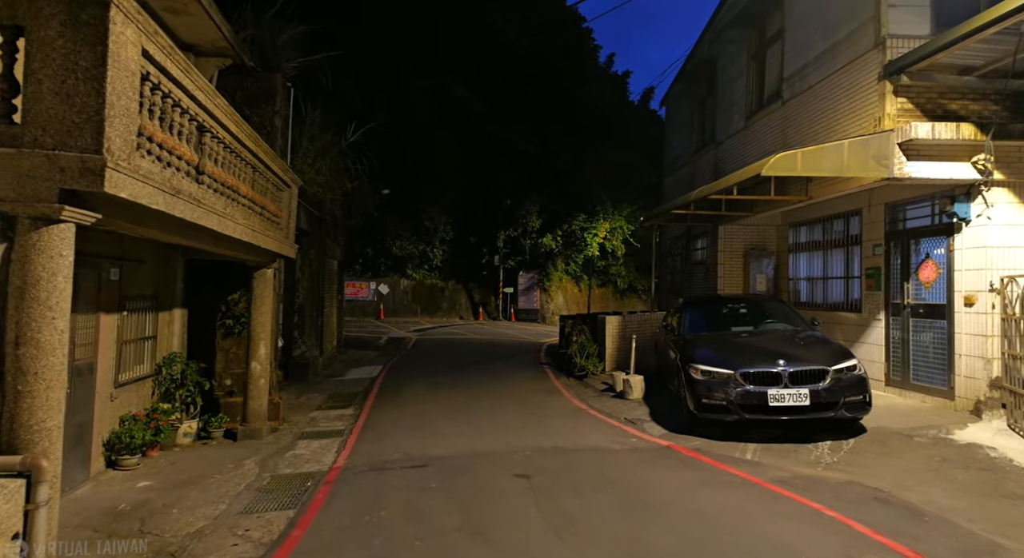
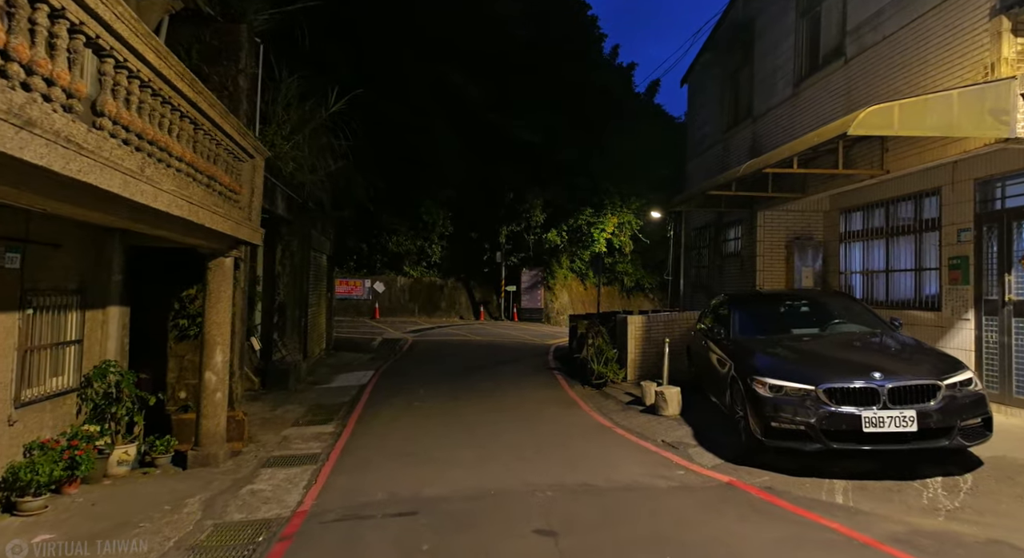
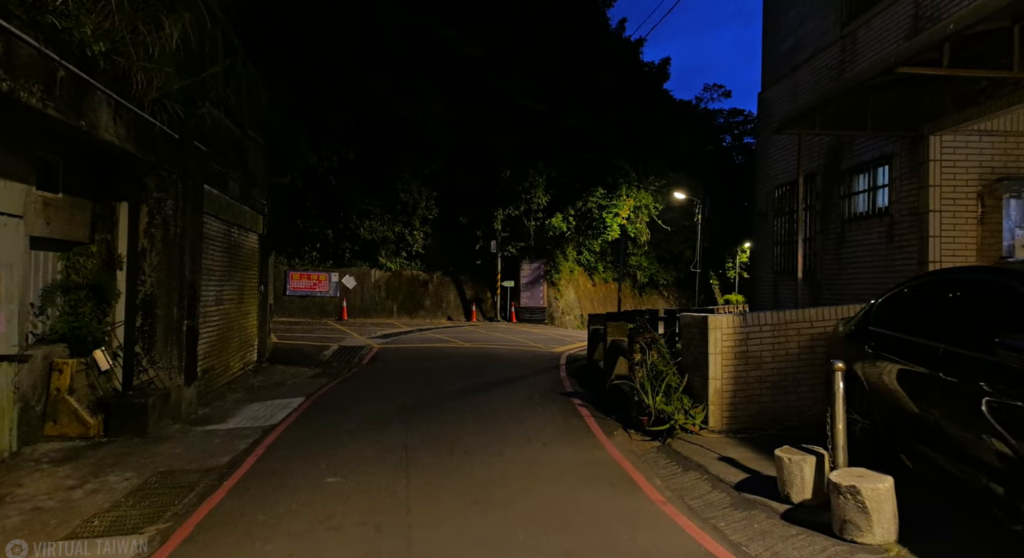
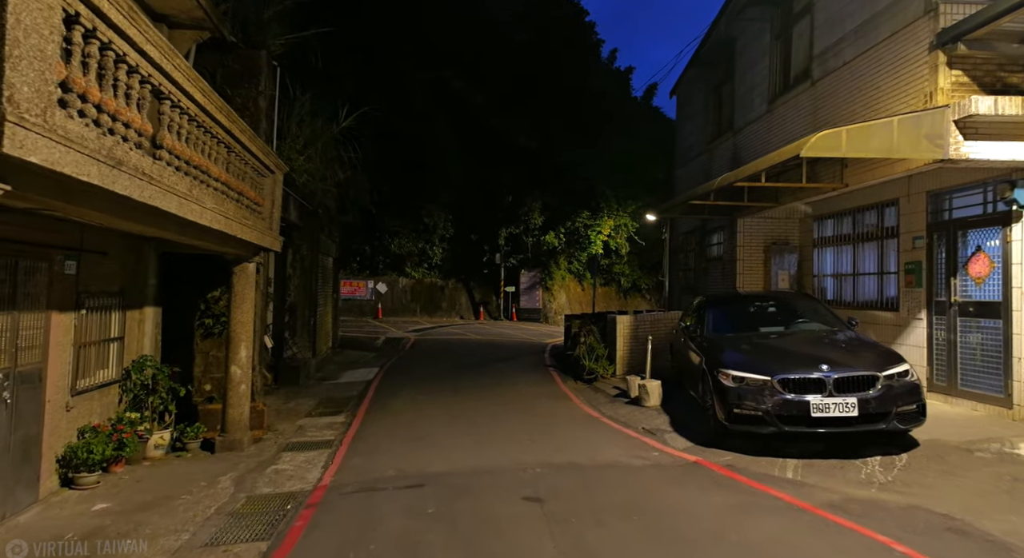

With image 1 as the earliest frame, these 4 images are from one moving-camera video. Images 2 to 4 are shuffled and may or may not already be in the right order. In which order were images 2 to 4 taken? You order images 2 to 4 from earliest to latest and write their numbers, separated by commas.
4, 2, 3
